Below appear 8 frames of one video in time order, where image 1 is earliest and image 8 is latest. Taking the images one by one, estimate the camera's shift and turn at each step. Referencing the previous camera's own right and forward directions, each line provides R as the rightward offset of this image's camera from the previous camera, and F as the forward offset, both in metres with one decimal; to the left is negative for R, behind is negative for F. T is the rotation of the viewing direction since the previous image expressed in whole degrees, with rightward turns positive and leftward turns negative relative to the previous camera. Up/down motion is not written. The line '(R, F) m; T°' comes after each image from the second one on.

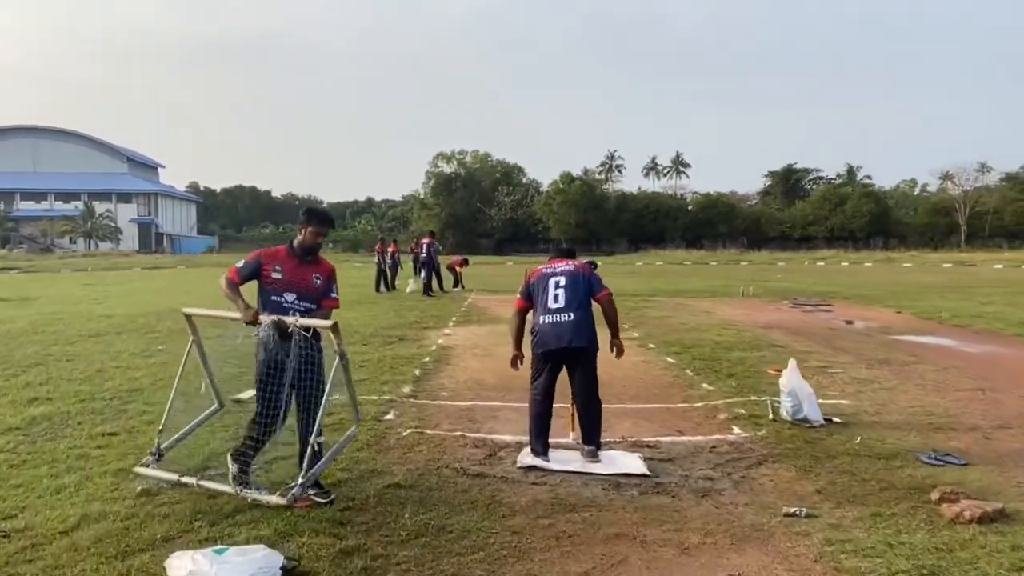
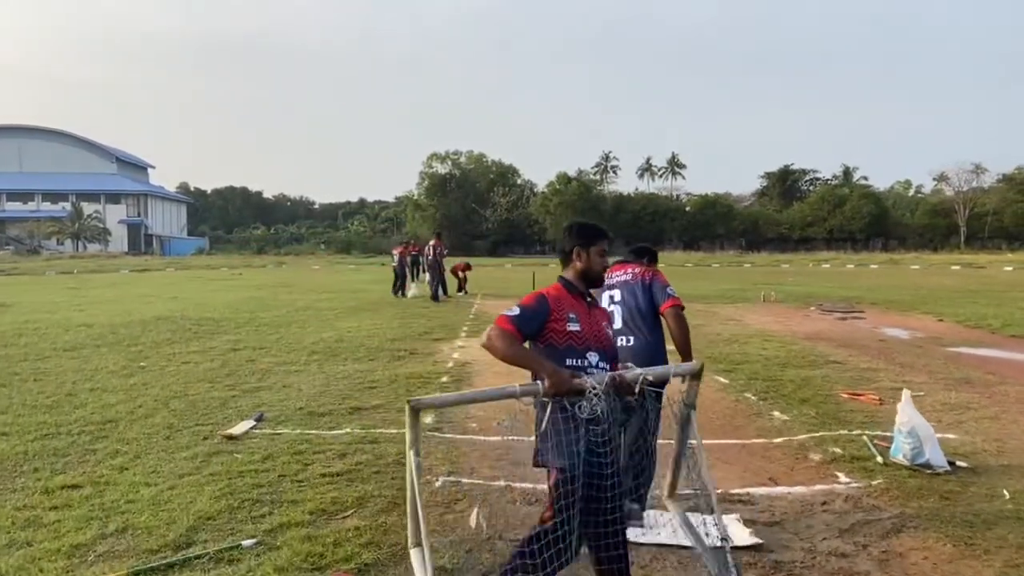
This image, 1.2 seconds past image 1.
(-0.4, +1.2) m; +1°
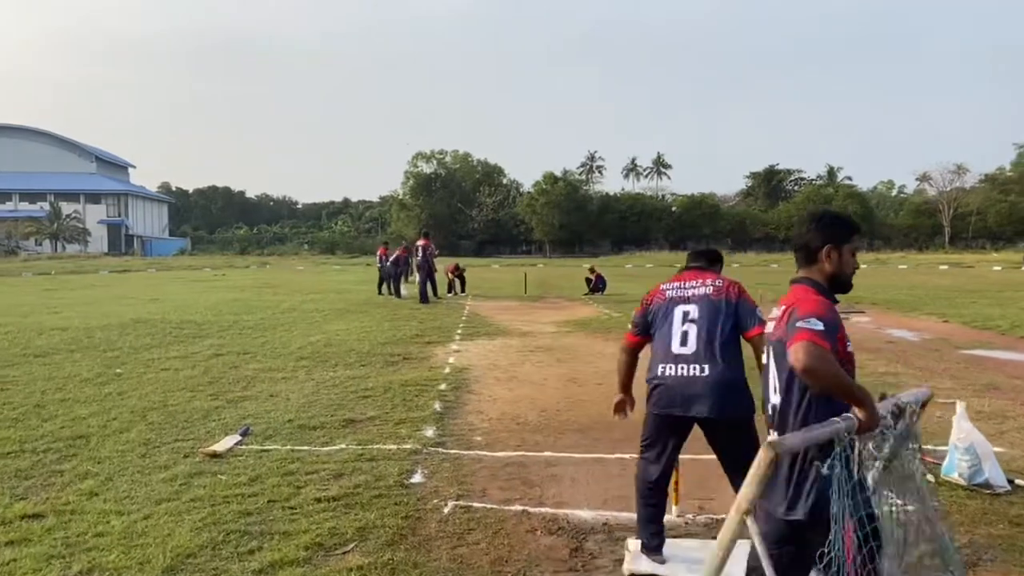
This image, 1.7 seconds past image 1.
(-0.2, +0.5) m; +1°
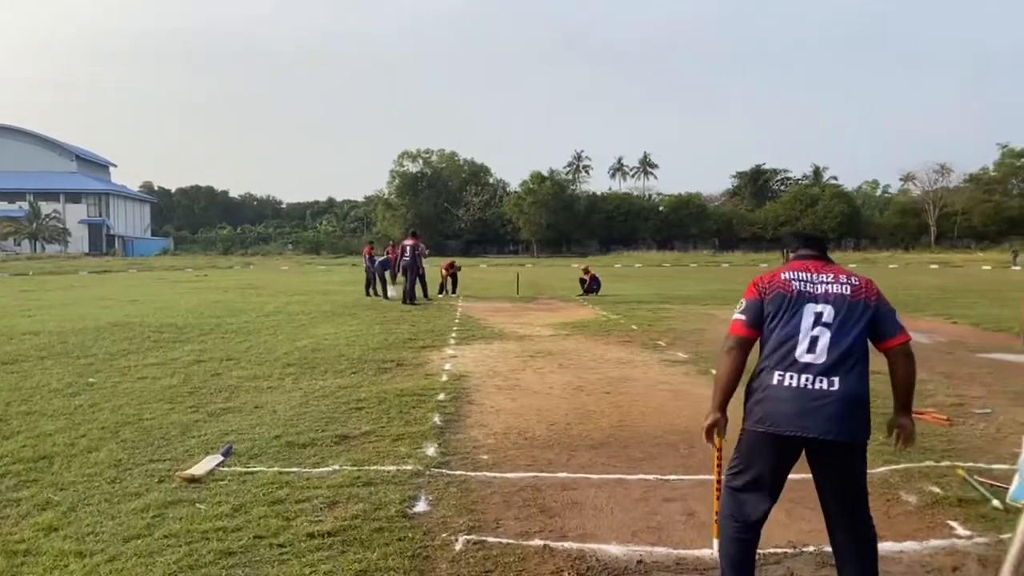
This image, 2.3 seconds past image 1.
(-0.2, +0.6) m; +1°
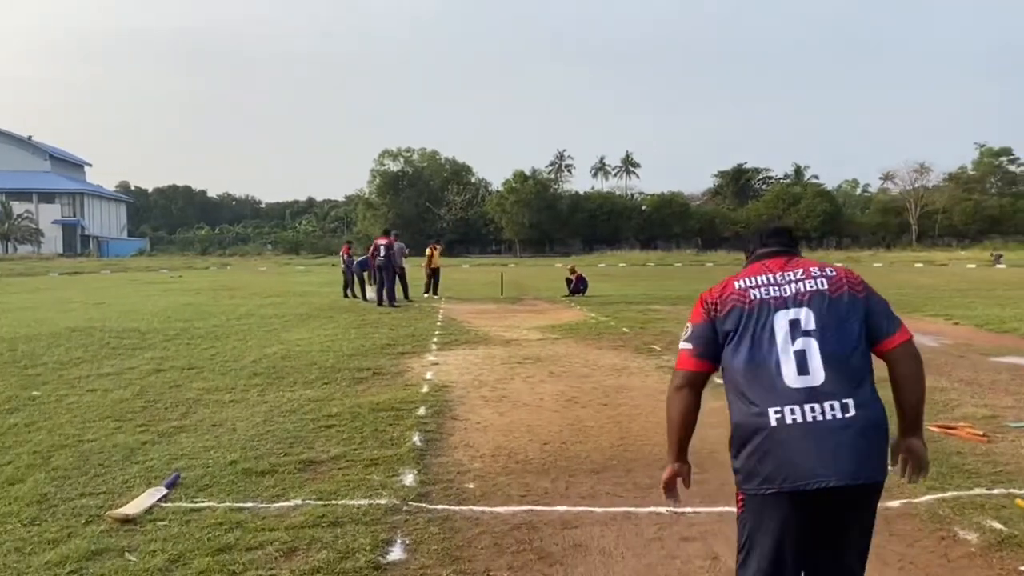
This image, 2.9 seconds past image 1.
(0.0, +0.7) m; +1°
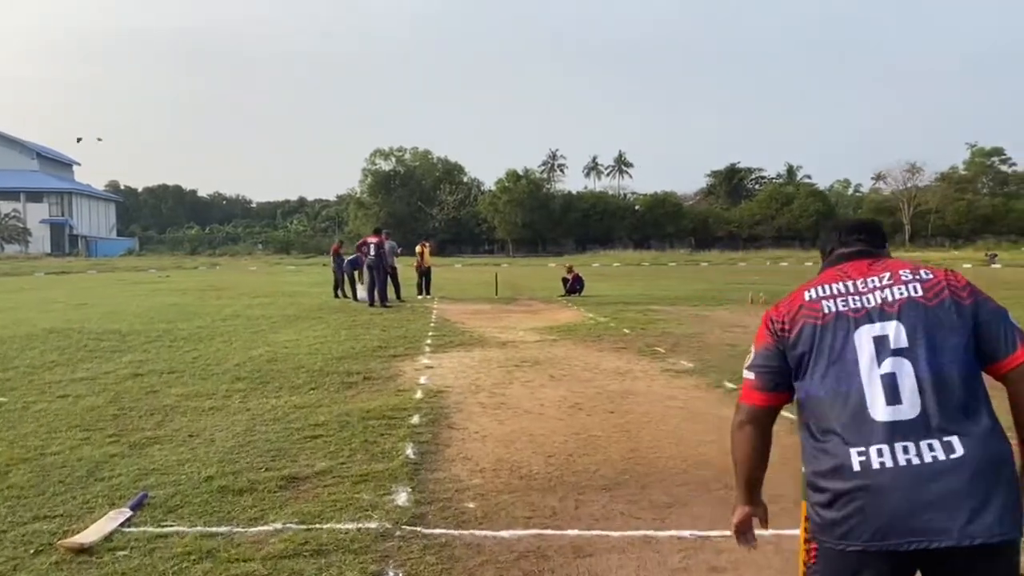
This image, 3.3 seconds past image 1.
(-0.1, +0.5) m; +1°
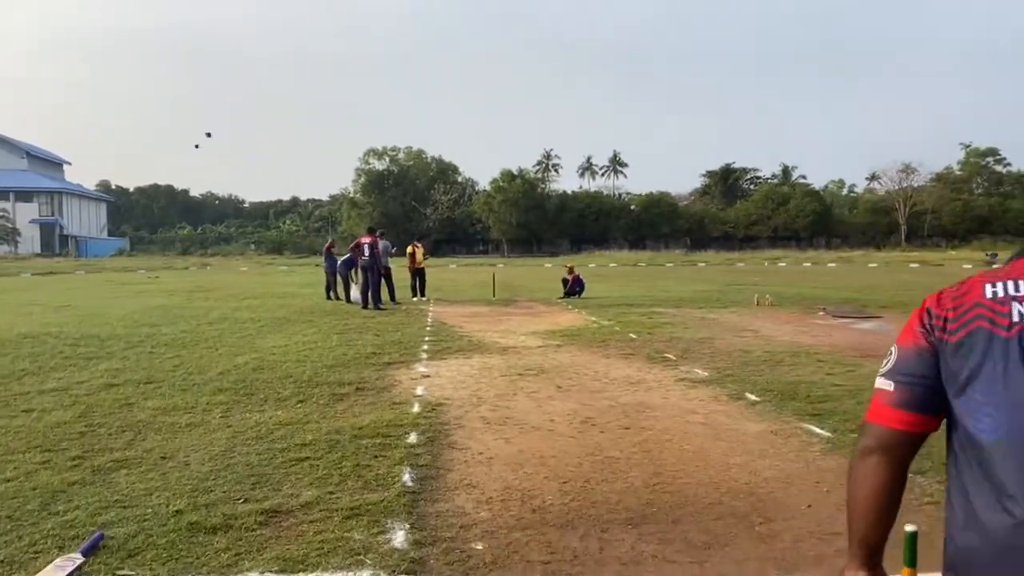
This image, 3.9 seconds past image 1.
(-0.1, +0.6) m; 0°
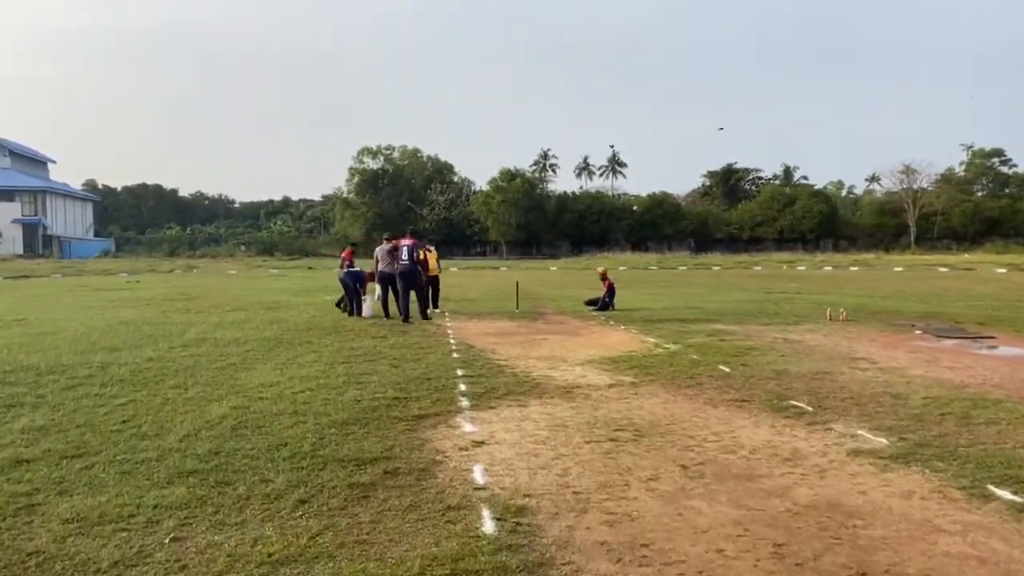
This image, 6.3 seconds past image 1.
(-0.8, +2.7) m; +1°
